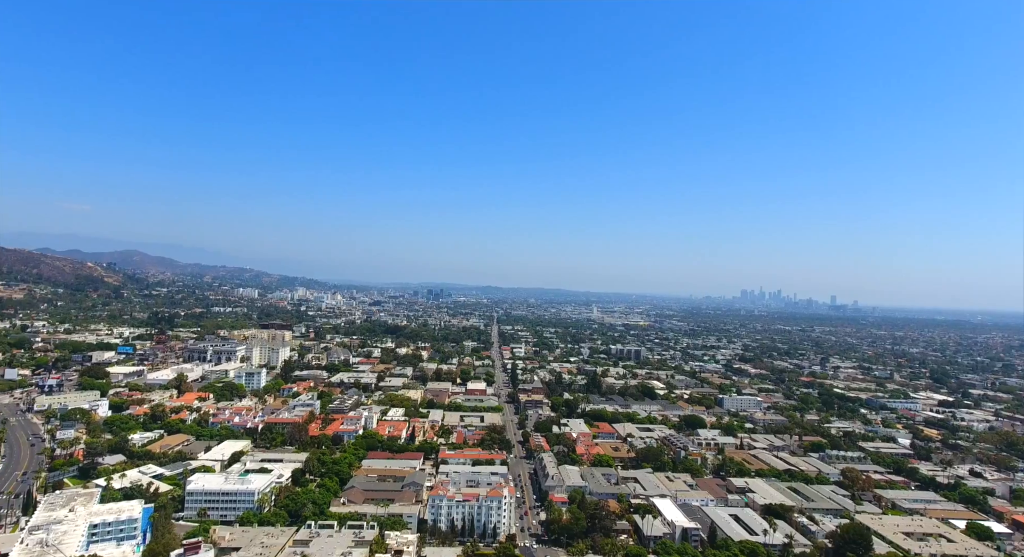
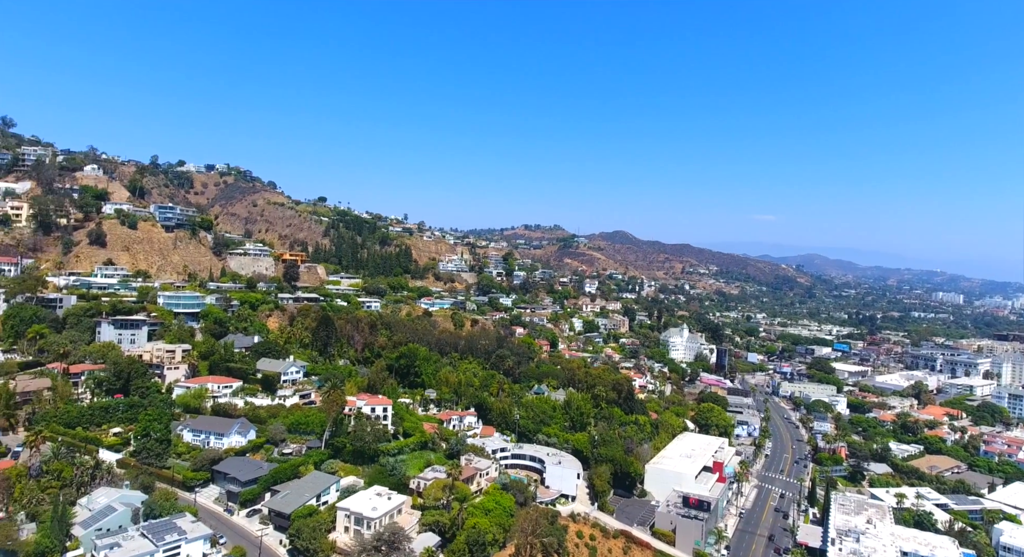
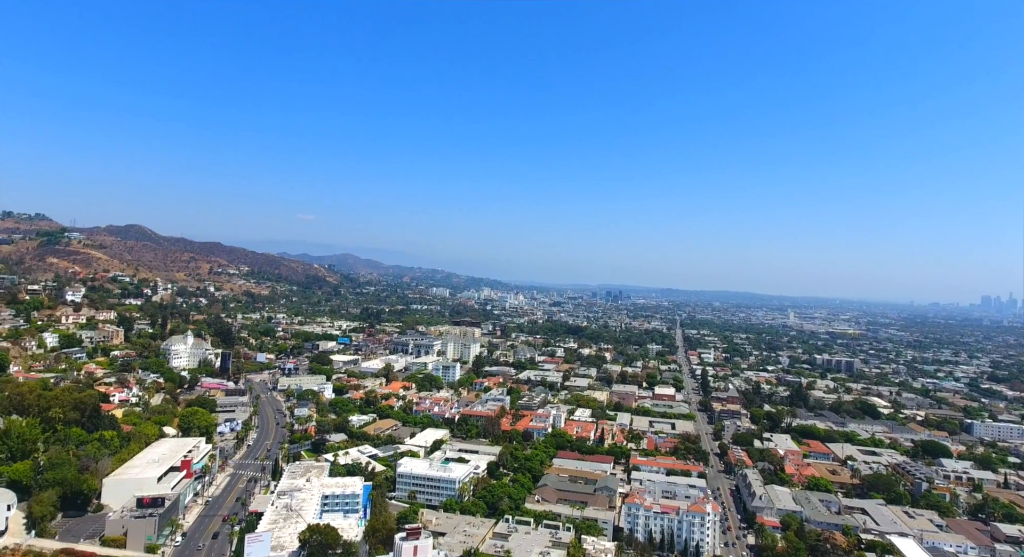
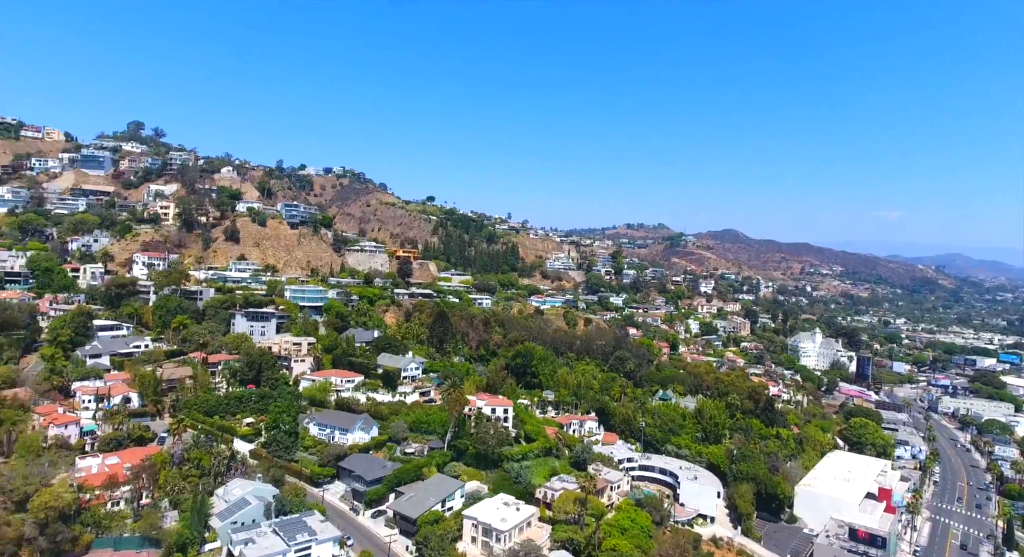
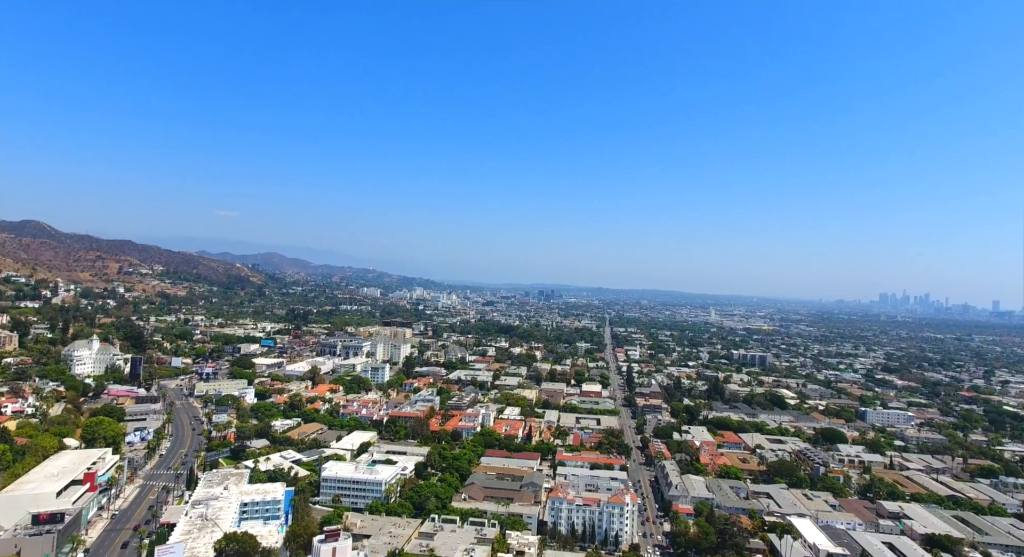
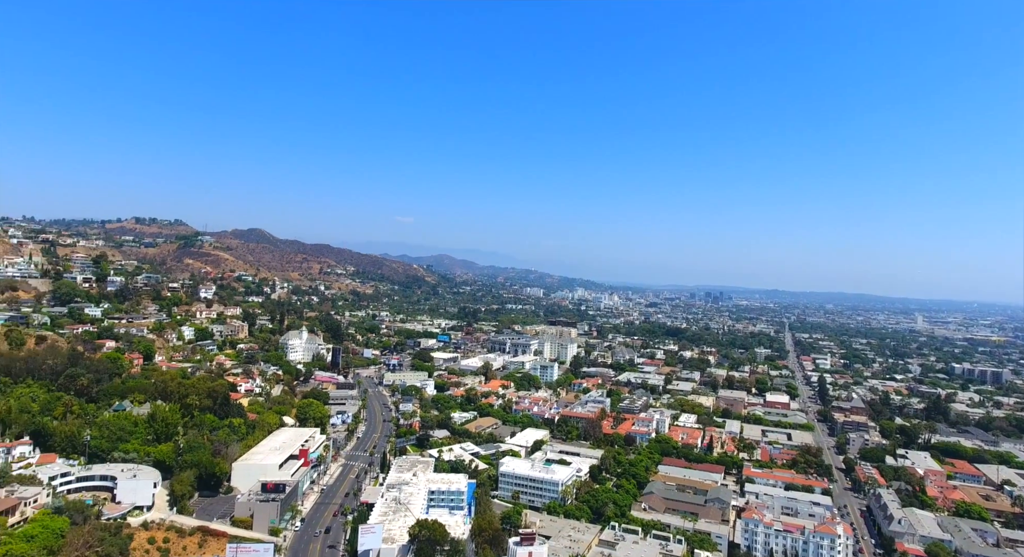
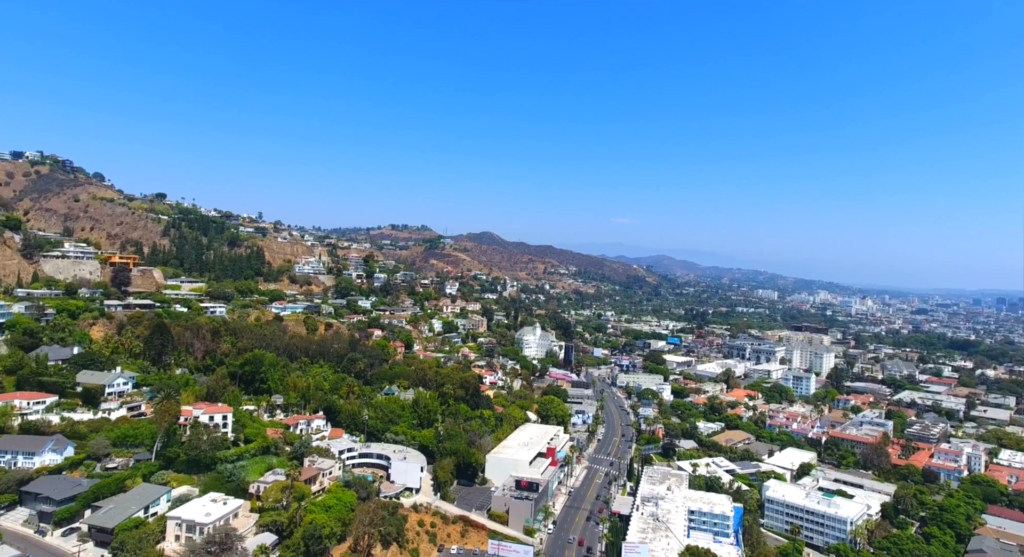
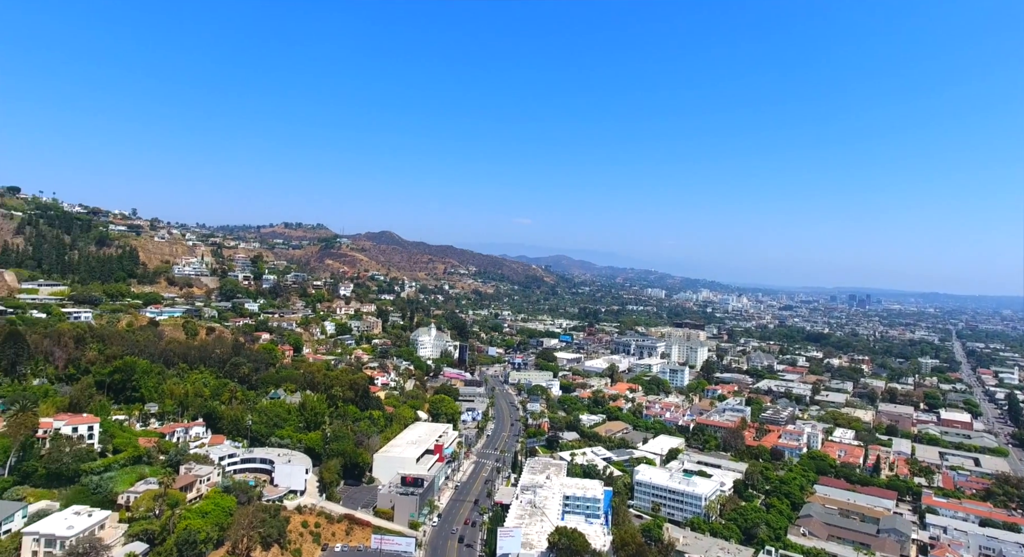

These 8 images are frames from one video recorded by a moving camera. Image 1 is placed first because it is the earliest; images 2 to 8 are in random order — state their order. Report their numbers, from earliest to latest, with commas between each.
5, 3, 6, 8, 7, 2, 4
